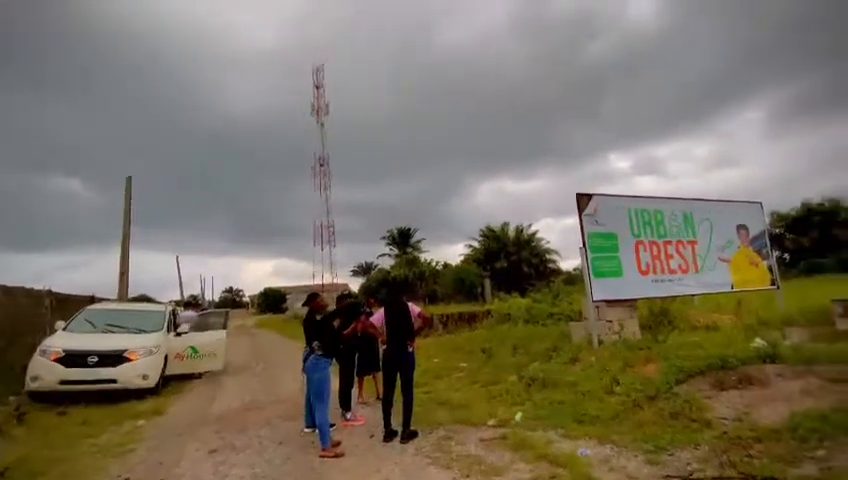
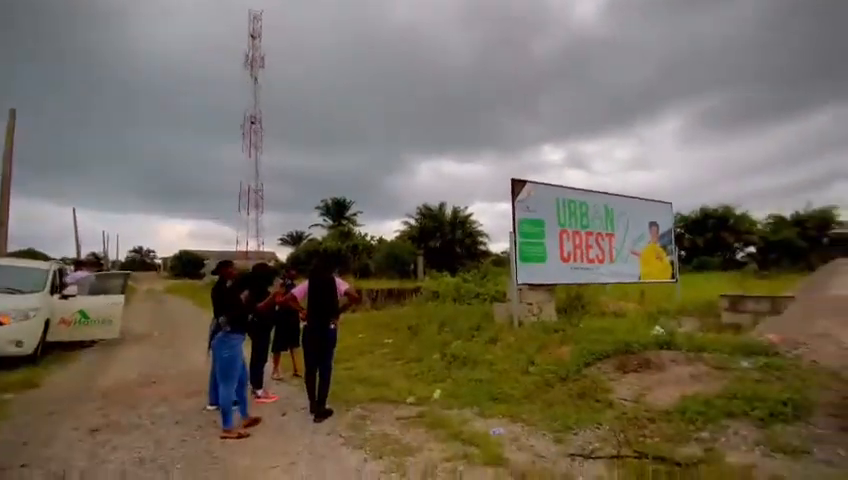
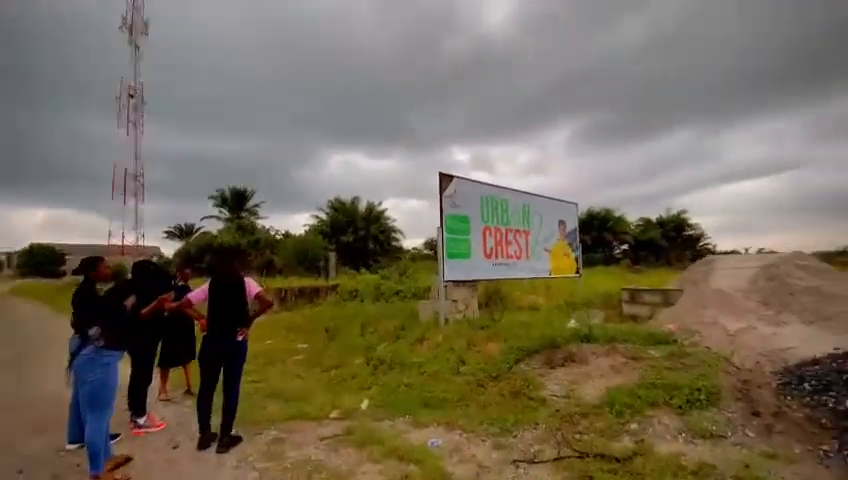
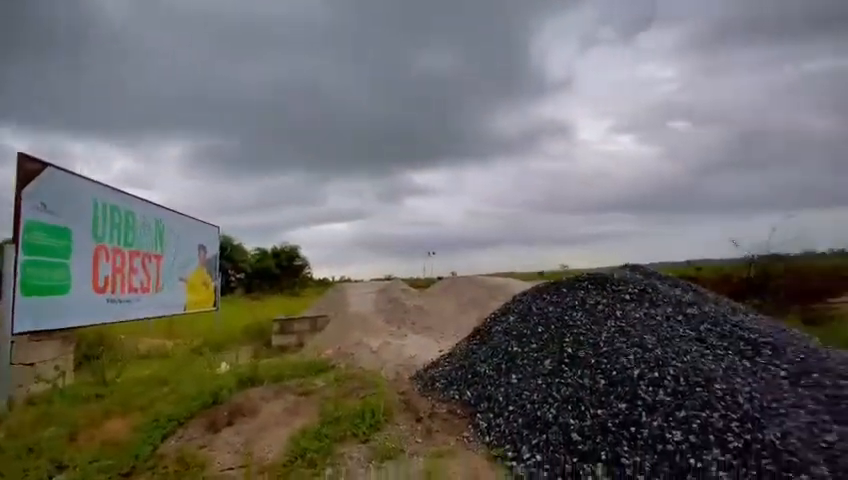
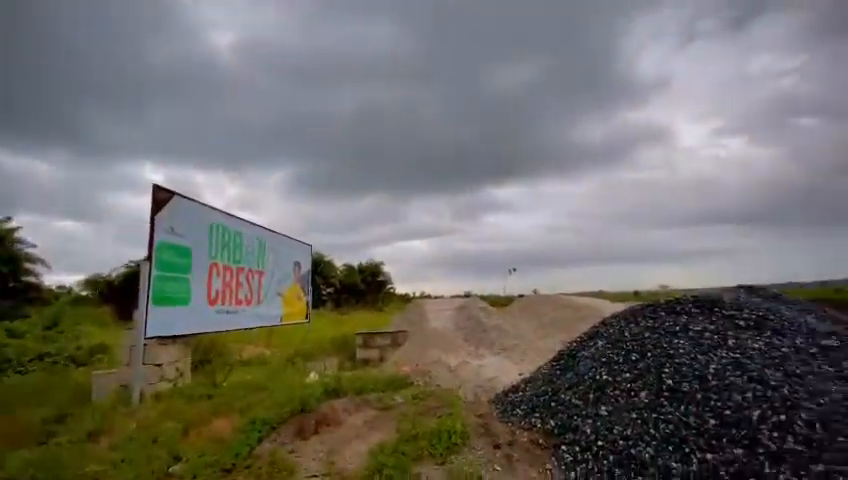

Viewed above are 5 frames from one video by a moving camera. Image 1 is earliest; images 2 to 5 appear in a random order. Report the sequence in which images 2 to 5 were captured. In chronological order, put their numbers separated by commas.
2, 3, 5, 4
